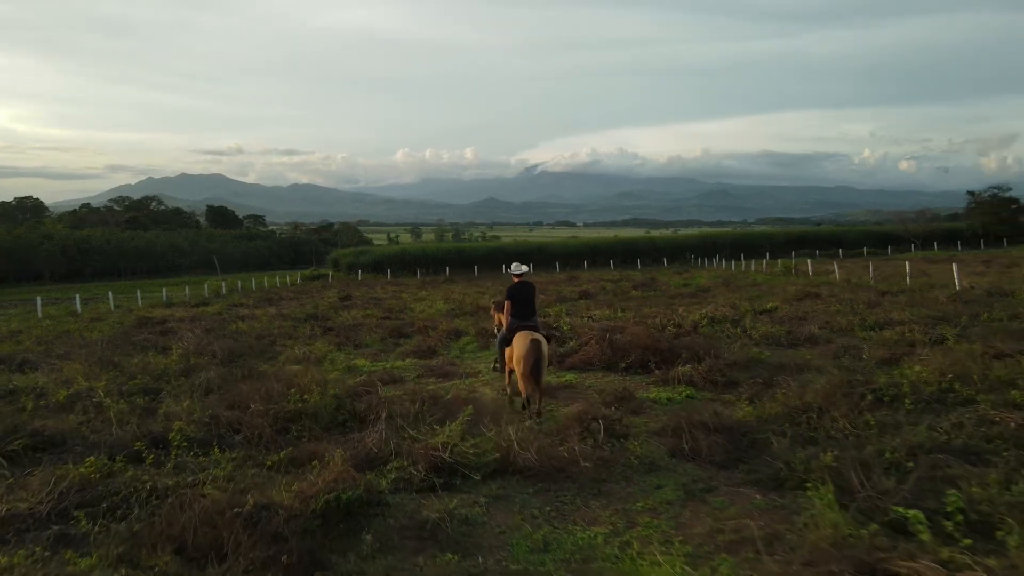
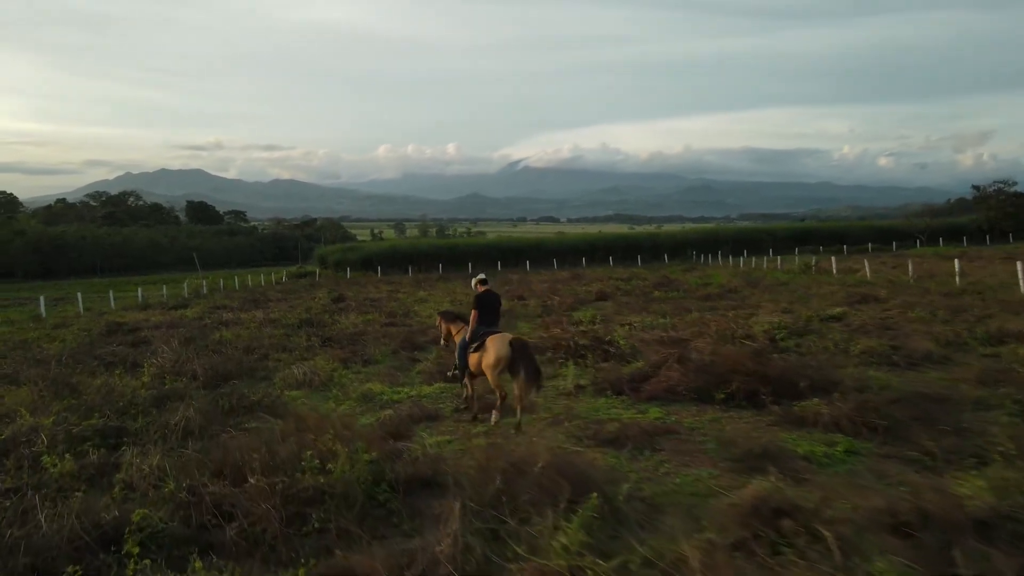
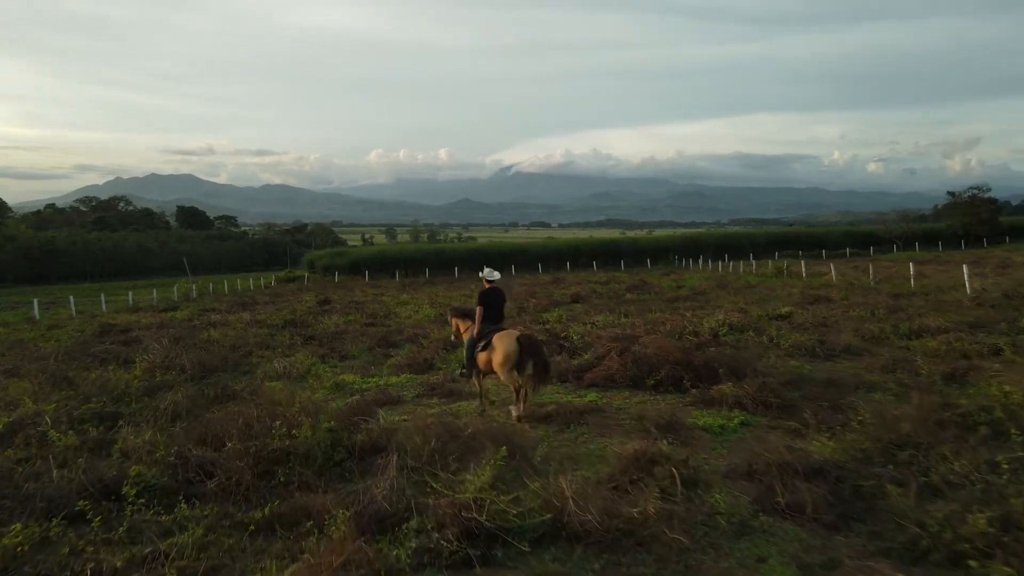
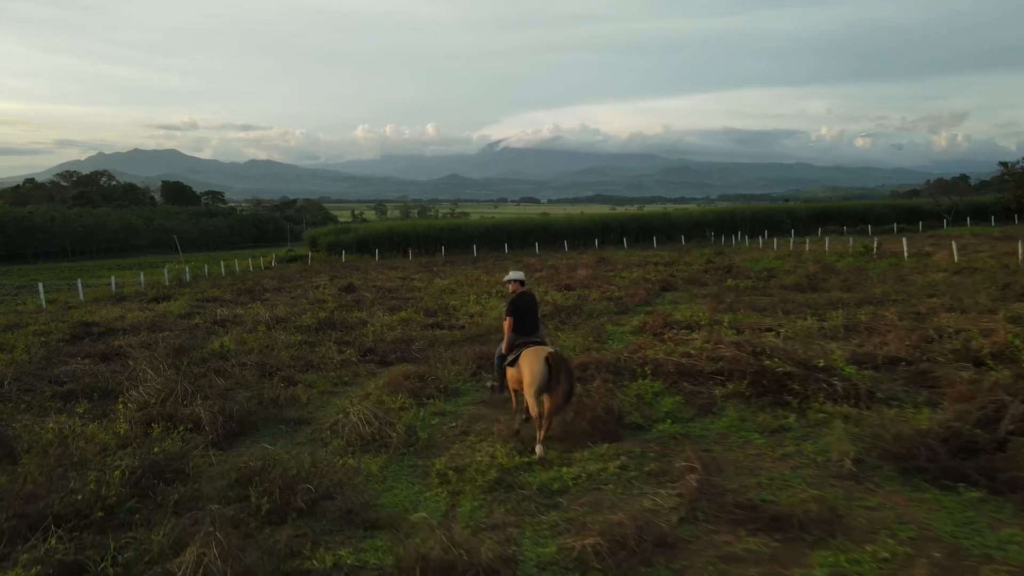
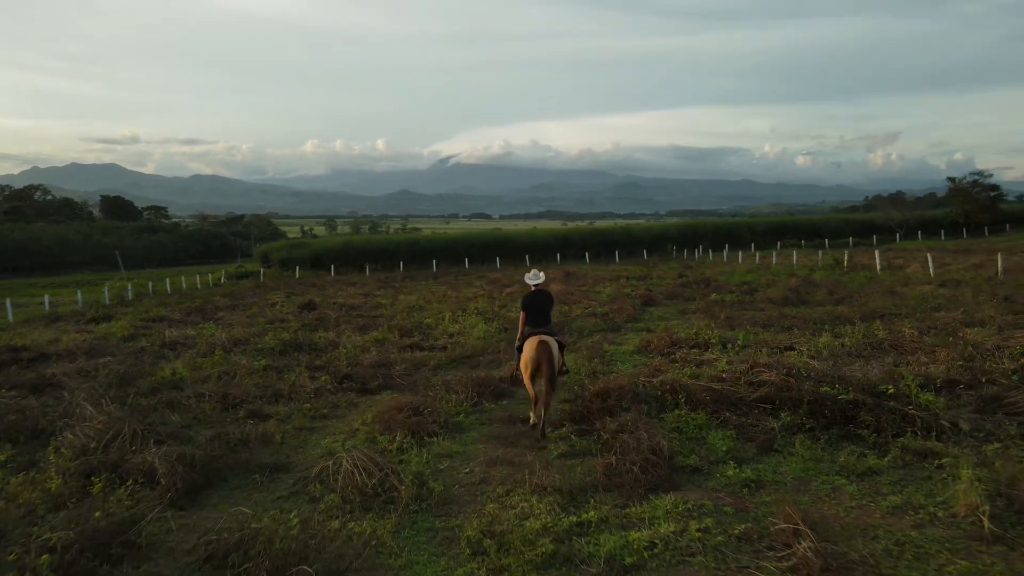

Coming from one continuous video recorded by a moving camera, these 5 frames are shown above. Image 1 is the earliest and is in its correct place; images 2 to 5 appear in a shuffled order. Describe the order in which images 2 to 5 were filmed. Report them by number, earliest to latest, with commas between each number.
3, 2, 4, 5
